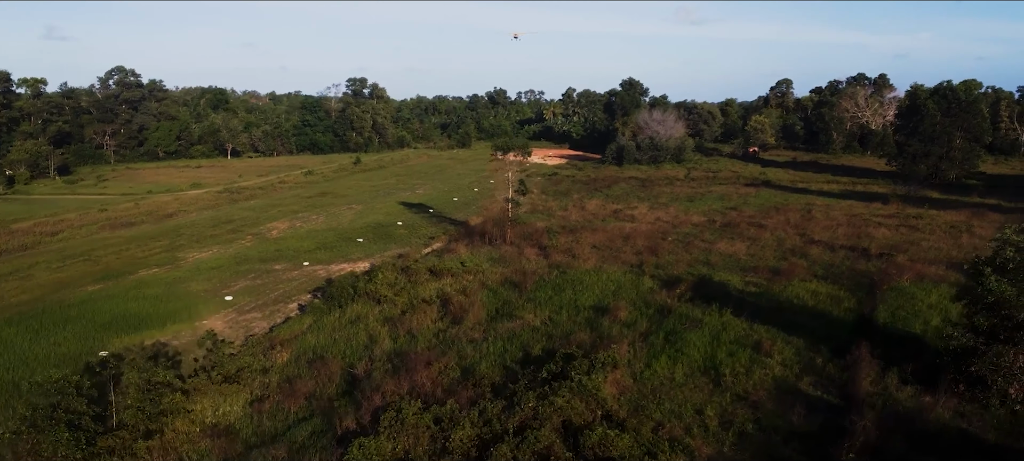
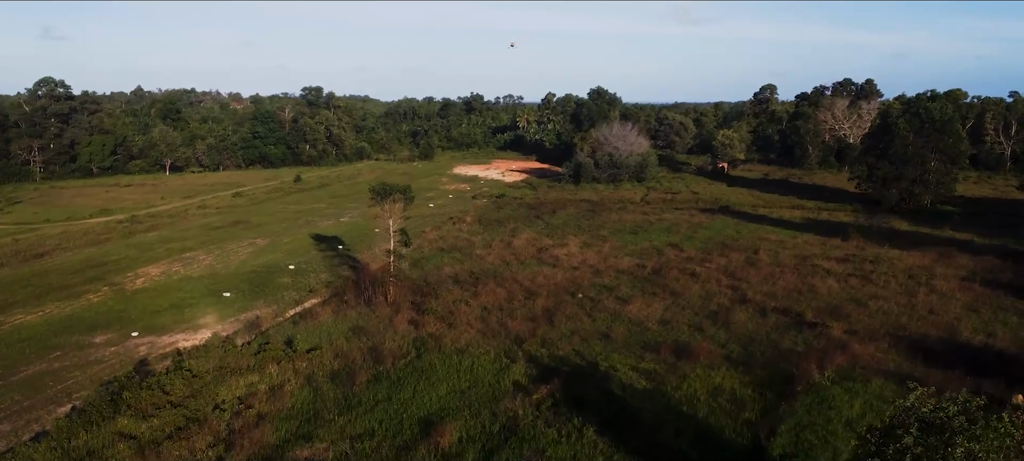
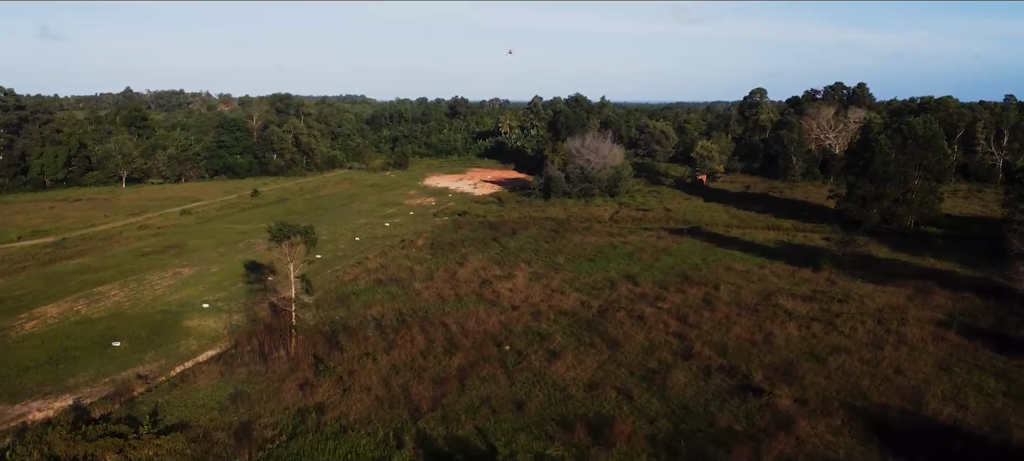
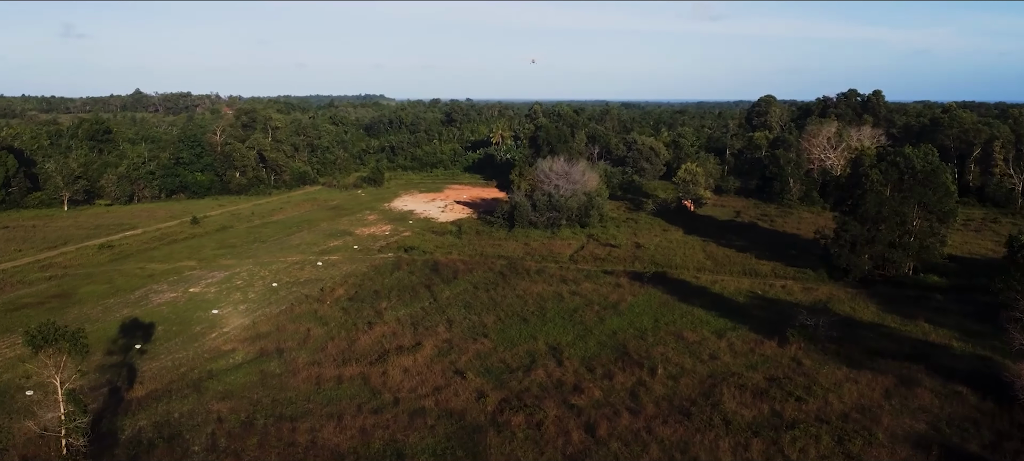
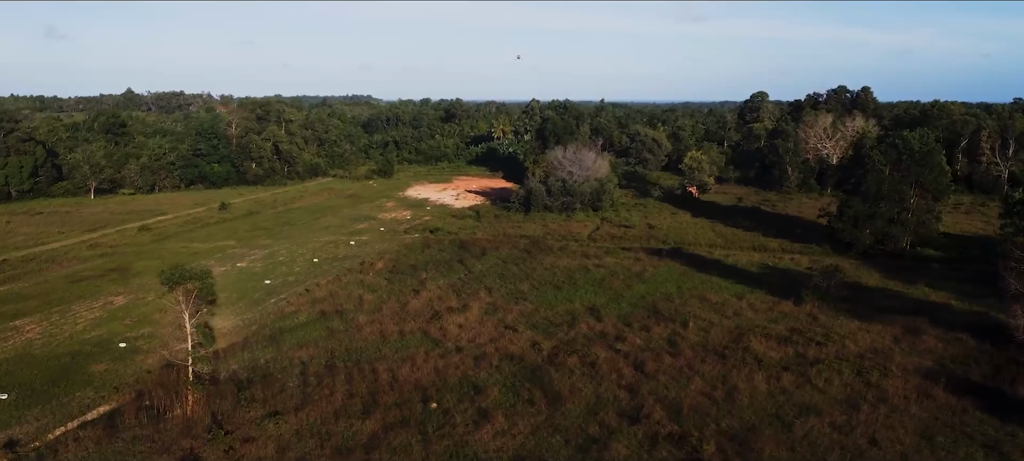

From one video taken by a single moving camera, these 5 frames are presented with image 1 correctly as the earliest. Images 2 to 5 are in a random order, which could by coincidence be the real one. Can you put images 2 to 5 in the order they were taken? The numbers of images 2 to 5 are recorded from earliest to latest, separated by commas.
2, 3, 5, 4
